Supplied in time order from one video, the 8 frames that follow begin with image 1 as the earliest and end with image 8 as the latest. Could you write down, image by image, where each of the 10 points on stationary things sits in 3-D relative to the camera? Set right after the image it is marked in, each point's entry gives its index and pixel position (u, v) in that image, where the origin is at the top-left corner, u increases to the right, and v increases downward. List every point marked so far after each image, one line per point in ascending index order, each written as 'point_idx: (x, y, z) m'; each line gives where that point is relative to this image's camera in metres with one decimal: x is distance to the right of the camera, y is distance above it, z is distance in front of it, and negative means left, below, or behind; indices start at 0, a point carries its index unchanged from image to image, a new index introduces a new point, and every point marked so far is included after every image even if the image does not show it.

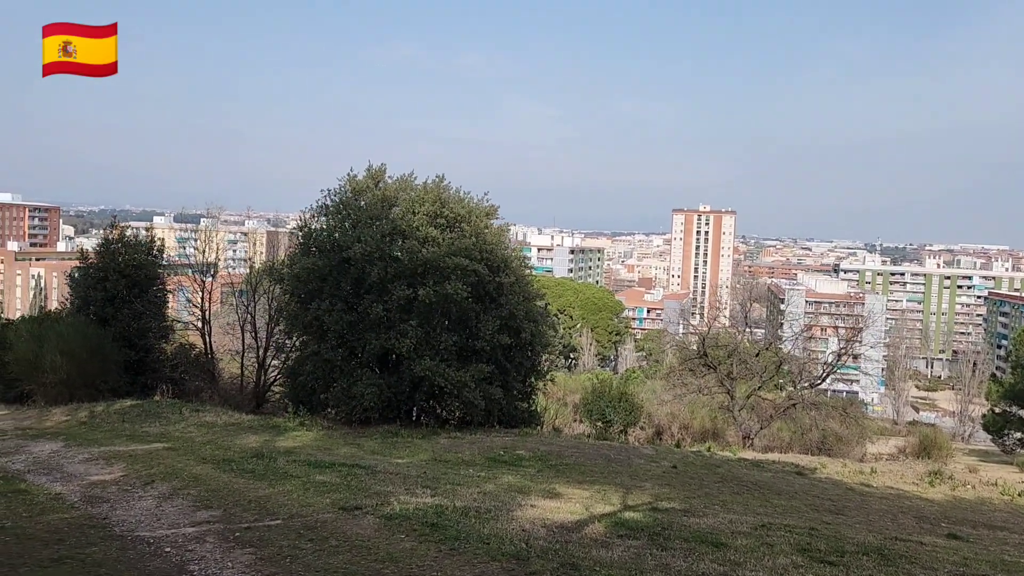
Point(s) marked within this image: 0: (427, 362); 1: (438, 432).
0: (-1.5, -1.3, +14.6) m
1: (-1.4, -2.6, +15.0) m
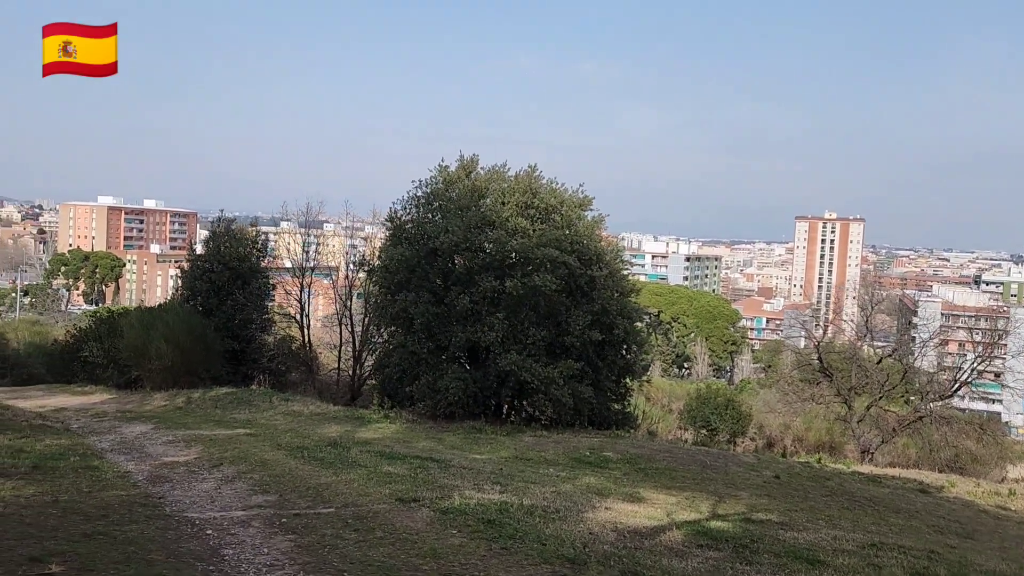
0: (0.0, -1.1, +14.0) m
1: (+0.2, -2.4, +14.4) m
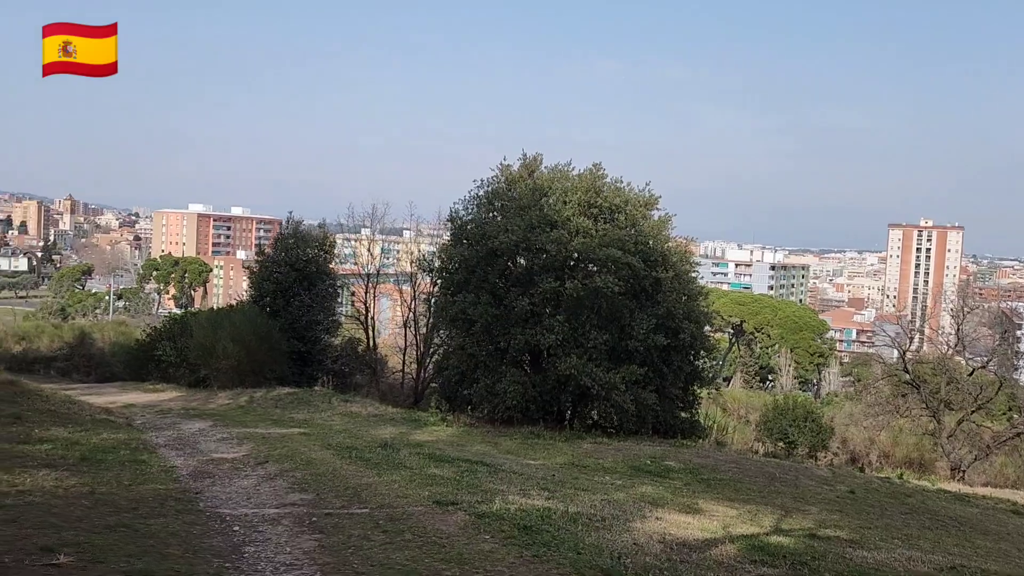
0: (+1.0, -1.2, +13.6) m
1: (+1.2, -2.5, +14.0) m
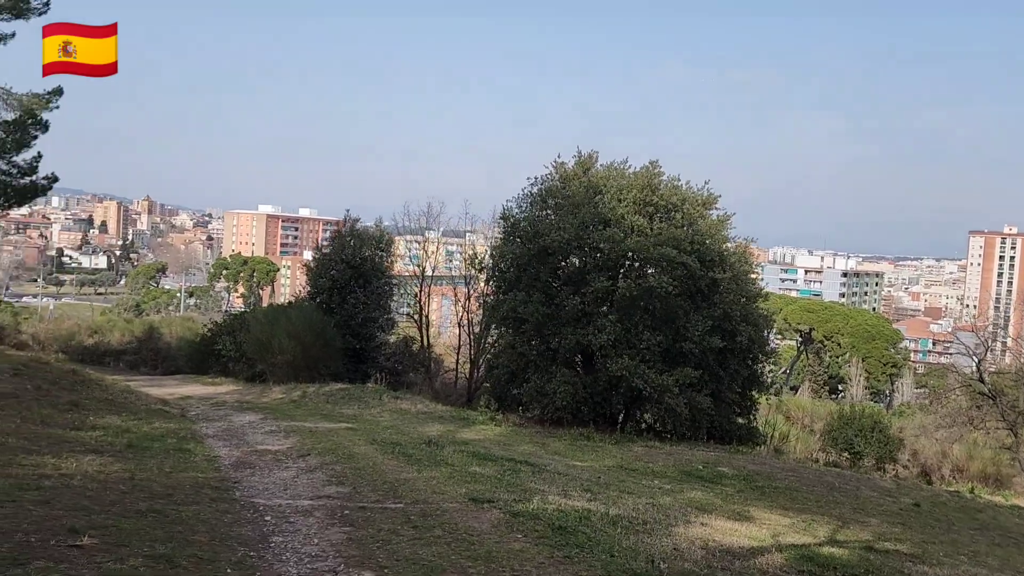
0: (+1.8, -1.2, +13.3) m
1: (+2.0, -2.5, +13.7) m
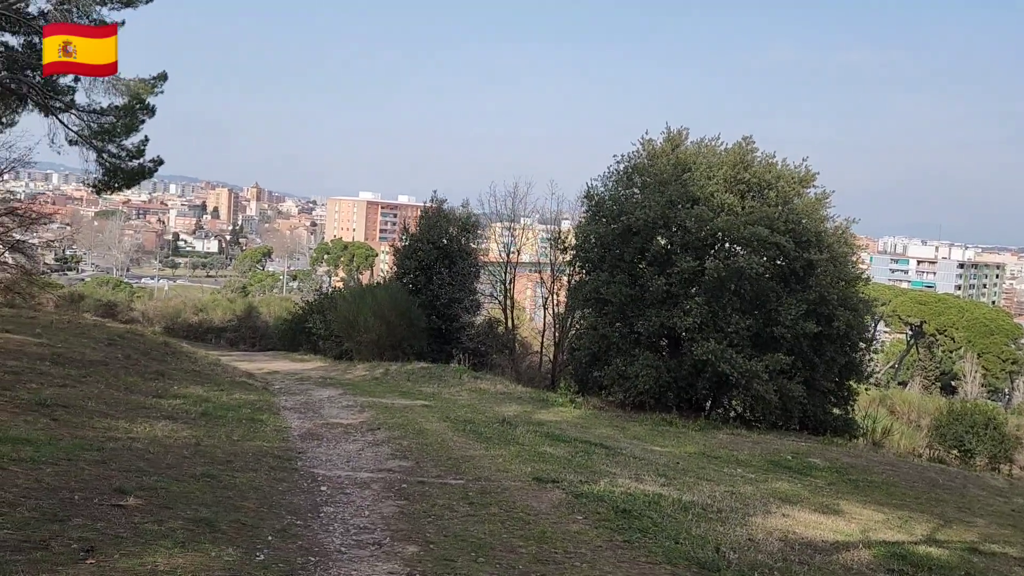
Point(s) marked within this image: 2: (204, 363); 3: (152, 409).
0: (+3.0, -0.9, +12.8) m
1: (+3.2, -2.2, +13.1) m
2: (-5.0, -1.2, +13.7) m
3: (-3.6, -1.2, +8.5) m
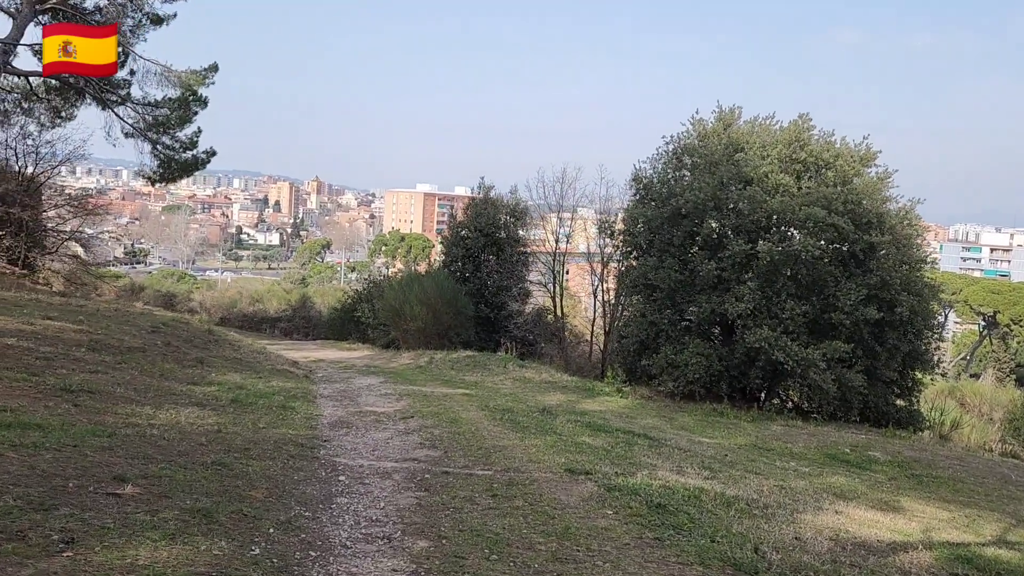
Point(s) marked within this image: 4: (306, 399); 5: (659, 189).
0: (+3.7, -0.6, +12.2) m
1: (+3.9, -1.9, +12.5) m
2: (-4.3, -1.0, +13.7) m
3: (-3.3, -1.1, +8.3) m
4: (-2.4, -1.3, +9.8) m
5: (+2.5, +1.7, +14.2) m
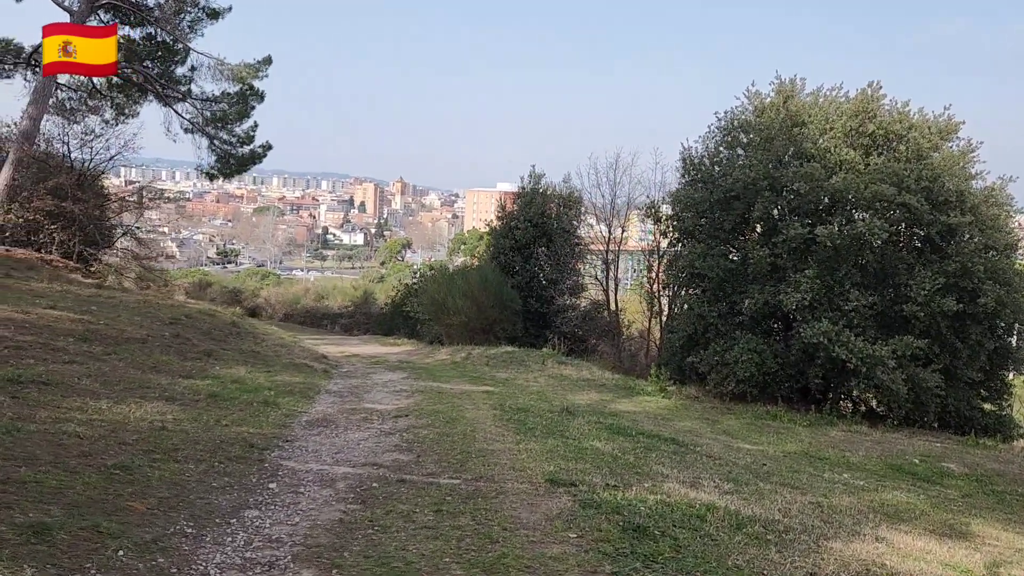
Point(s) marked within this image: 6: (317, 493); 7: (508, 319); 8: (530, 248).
0: (+4.0, -0.5, +10.8) m
1: (+4.3, -1.8, +11.2) m
2: (-3.8, -0.9, +13.1) m
3: (-3.3, -0.9, +7.7) m
4: (-2.2, -1.2, +9.1) m
5: (+3.1, +1.8, +13.0) m
6: (-1.2, -1.2, +5.0) m
7: (-0.1, -0.7, +17.8) m
8: (+0.5, +0.9, +19.2) m
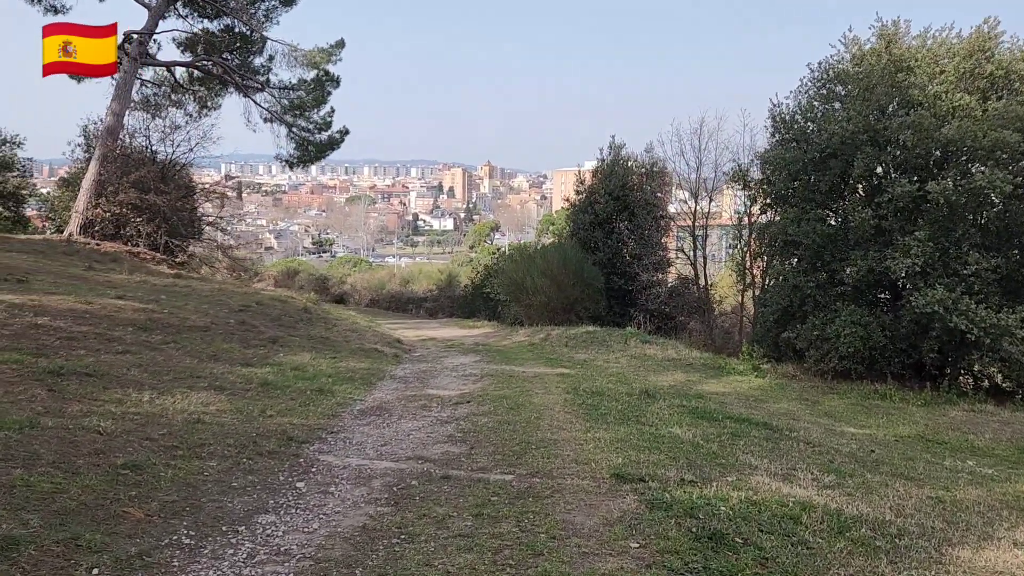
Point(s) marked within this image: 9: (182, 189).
0: (+4.9, -0.1, +9.7) m
1: (+5.3, -1.3, +10.0) m
2: (-2.6, -0.6, +12.8) m
3: (-2.7, -0.8, +7.4) m
4: (-1.5, -1.0, +8.6) m
5: (+4.1, +2.3, +11.9) m
6: (-0.9, -1.1, +4.5) m
7: (+1.6, -0.2, +17.1) m
8: (+2.2, +1.4, +18.3) m
9: (-7.6, +2.3, +19.5) m
